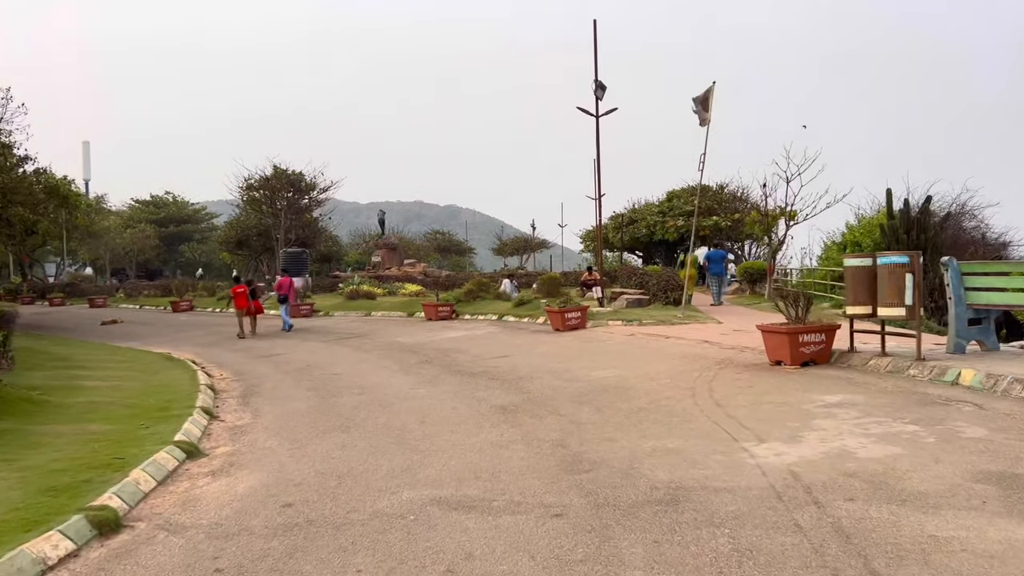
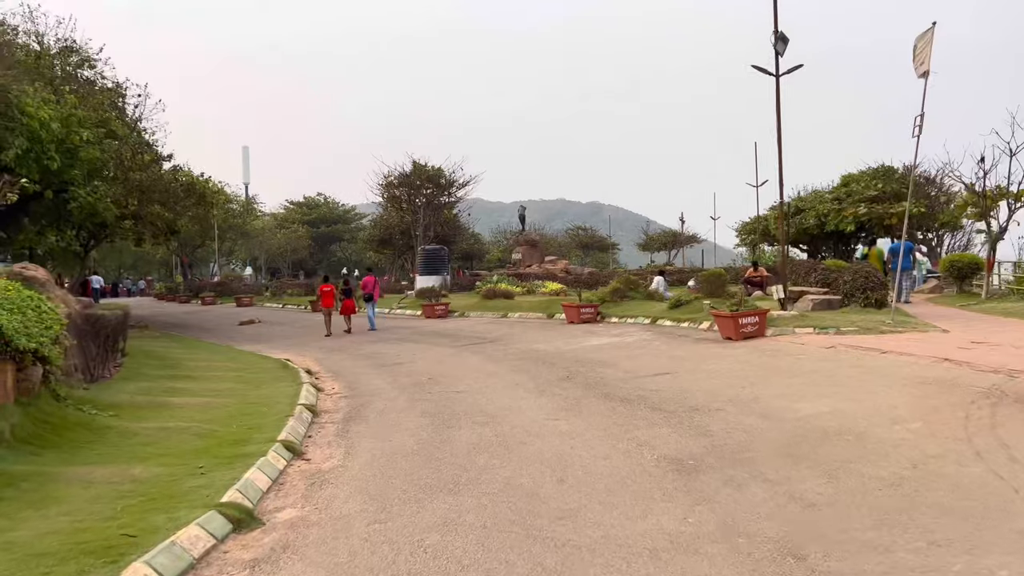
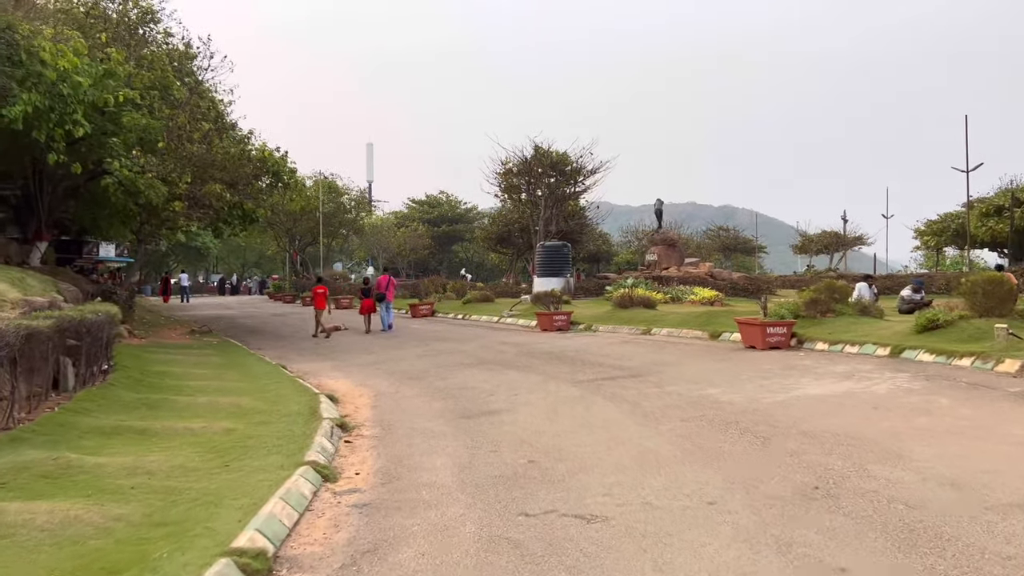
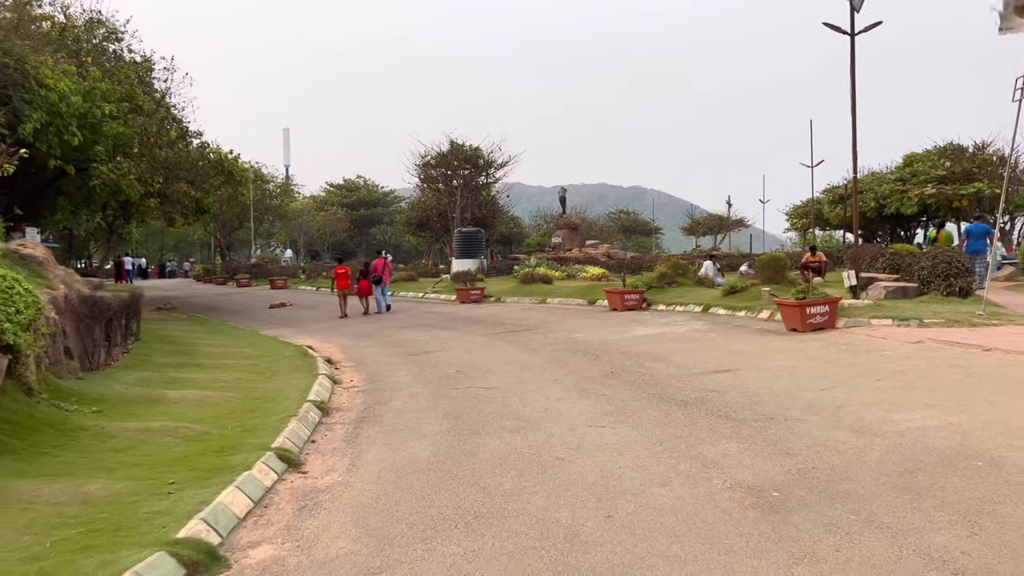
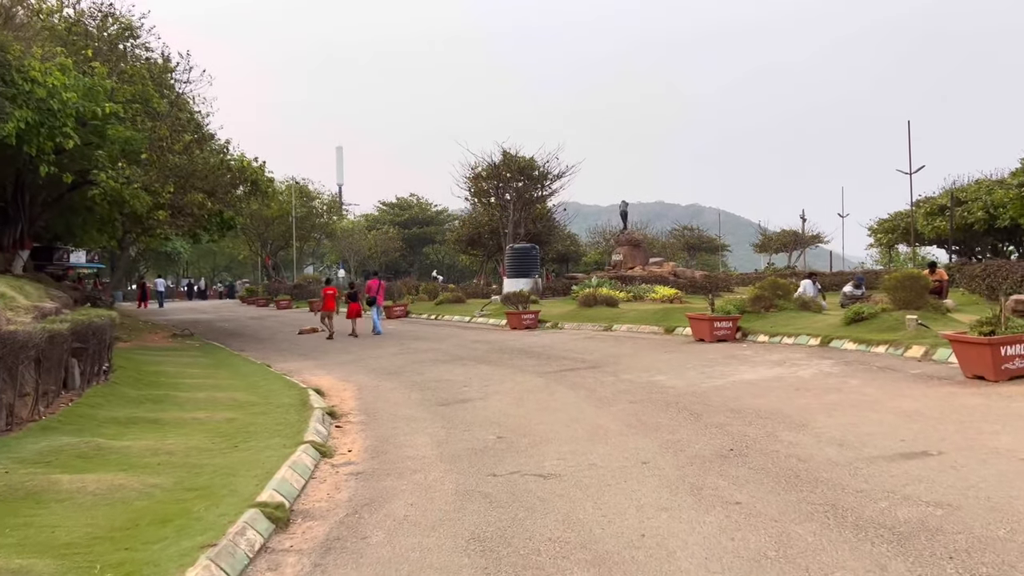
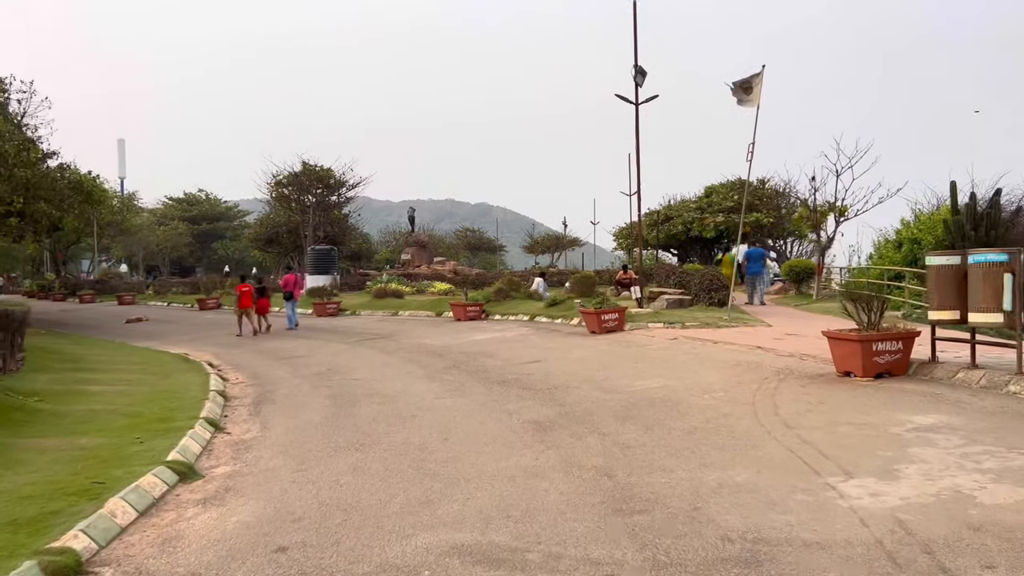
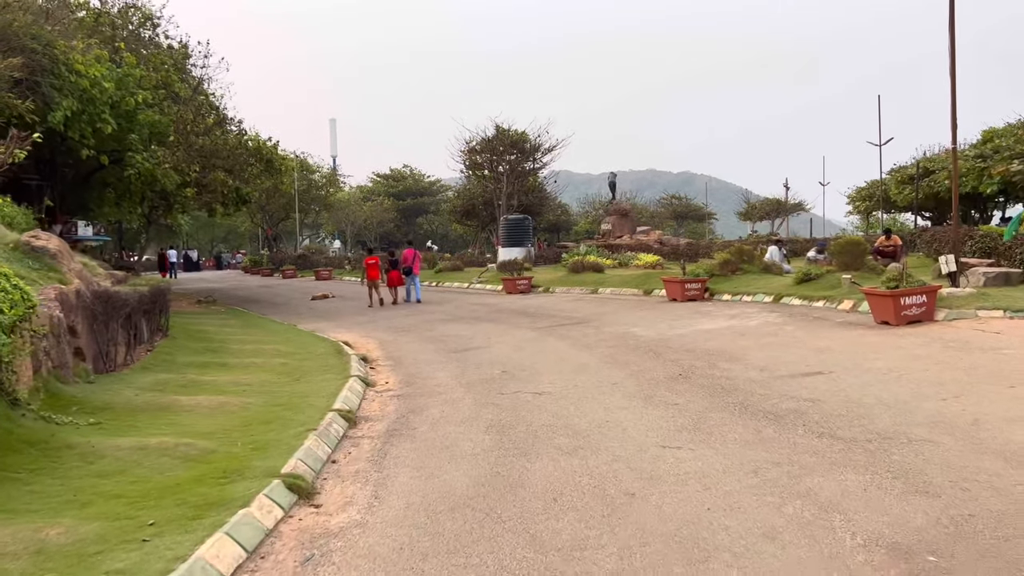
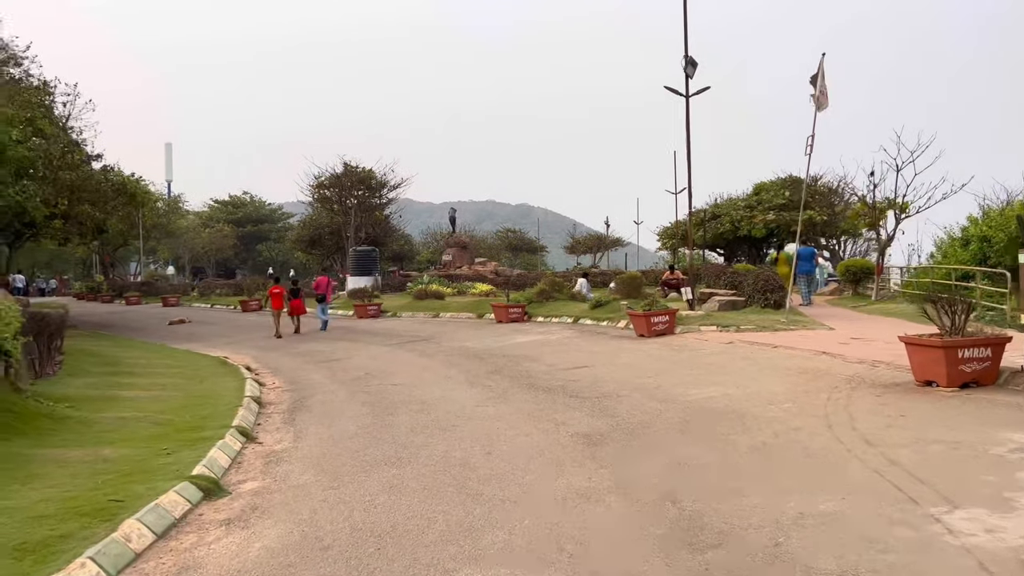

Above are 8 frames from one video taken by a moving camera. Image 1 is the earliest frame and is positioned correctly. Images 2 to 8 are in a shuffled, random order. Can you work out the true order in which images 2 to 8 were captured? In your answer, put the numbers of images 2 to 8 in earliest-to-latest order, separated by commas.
6, 8, 2, 4, 7, 5, 3
